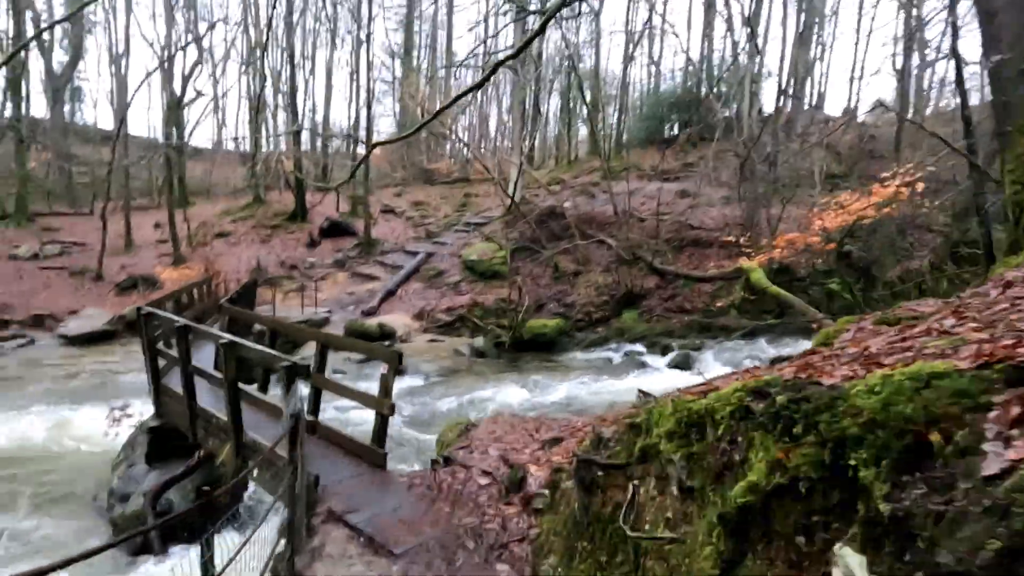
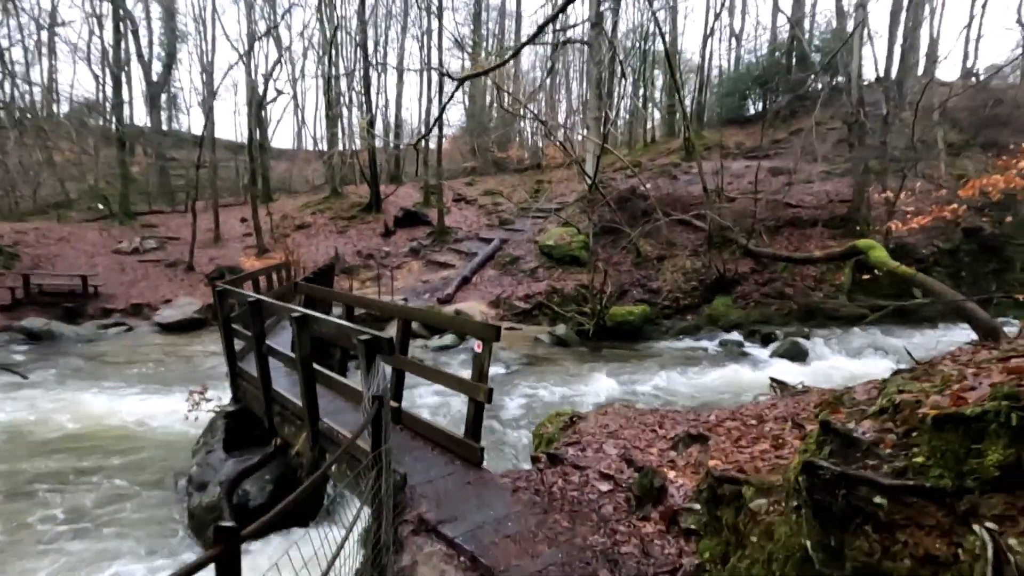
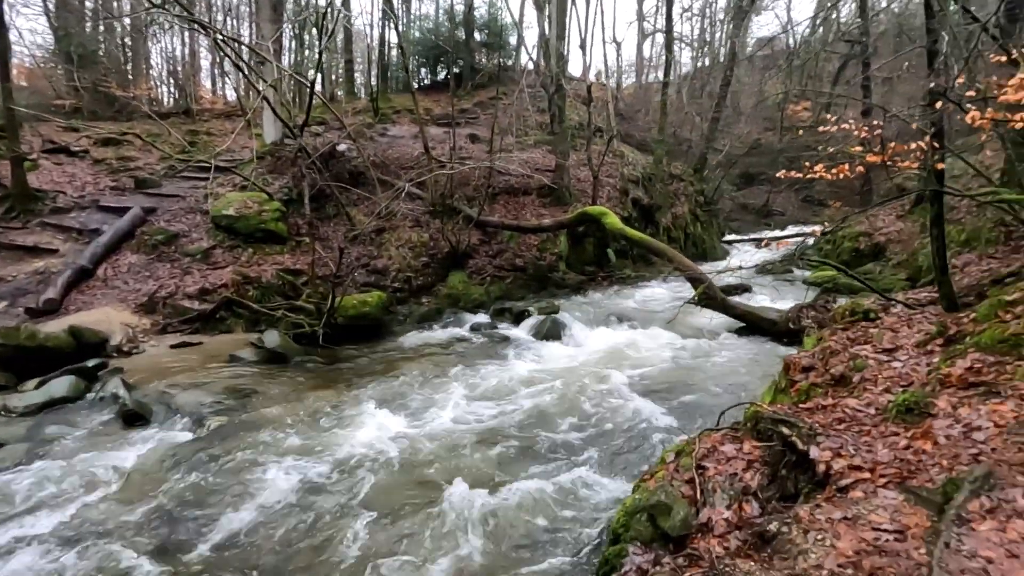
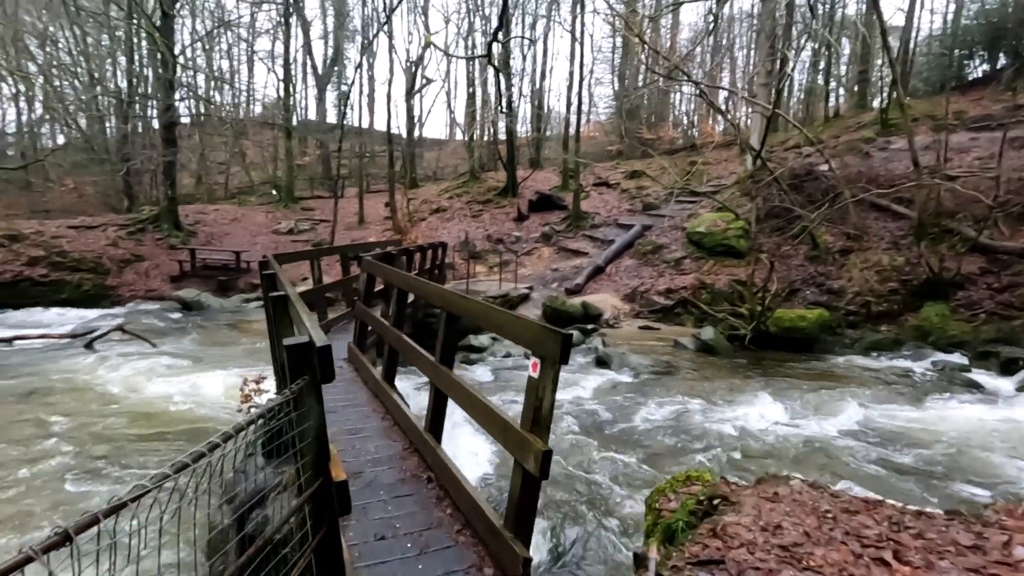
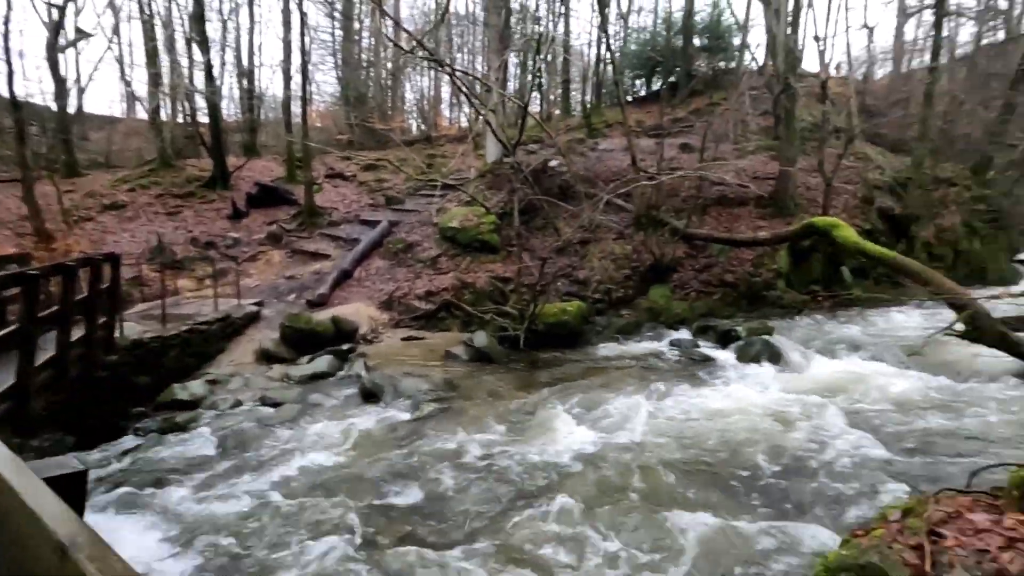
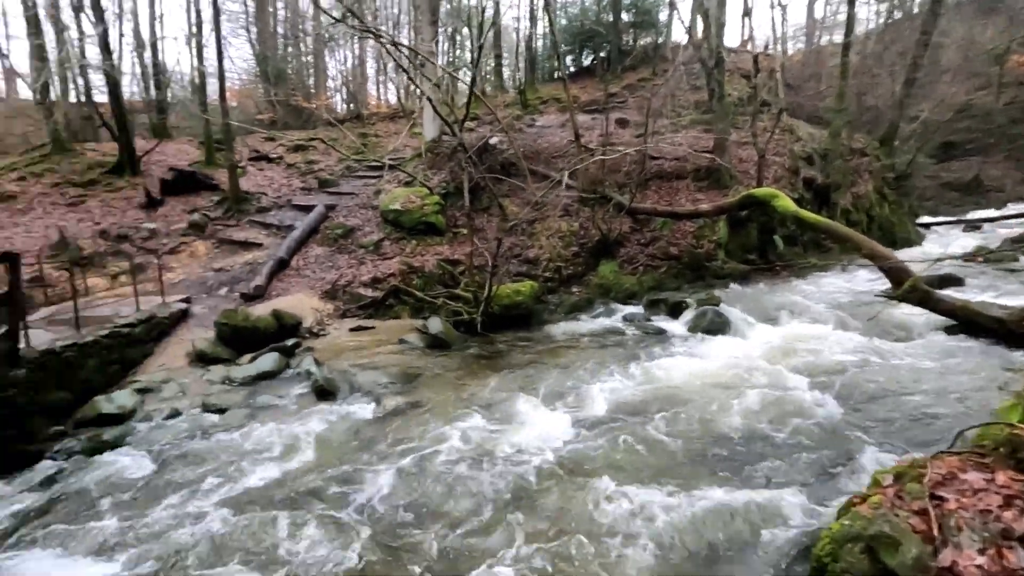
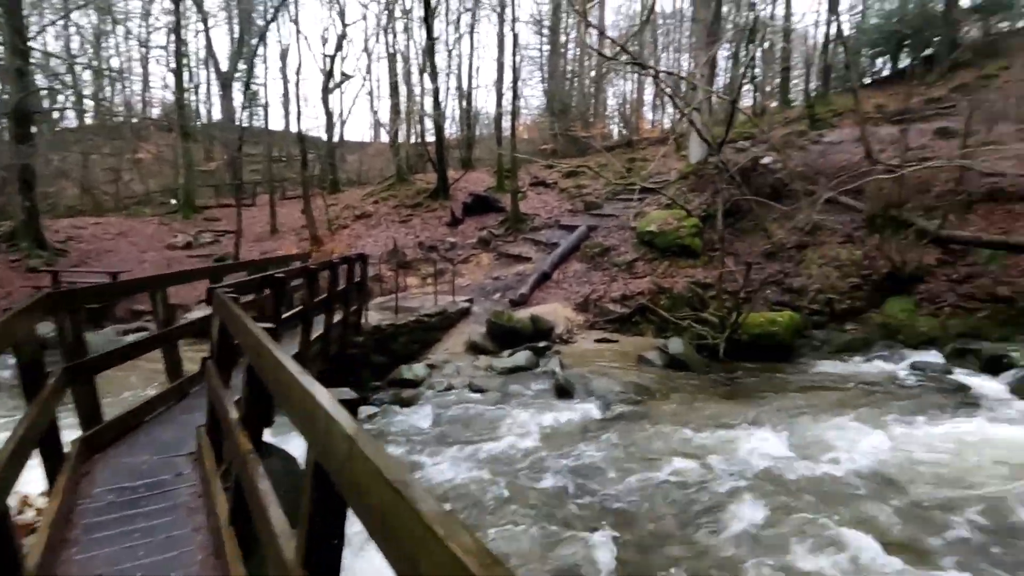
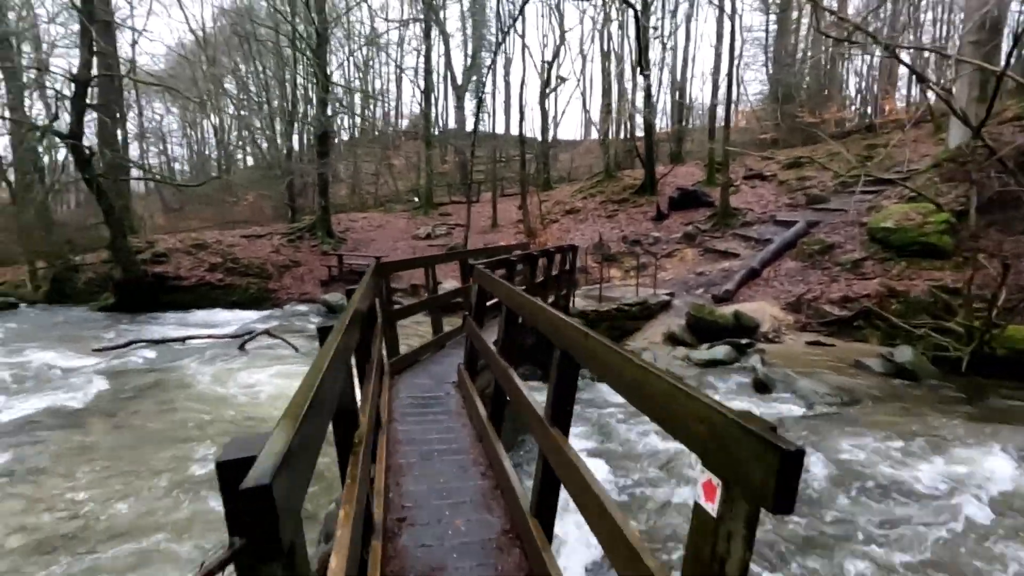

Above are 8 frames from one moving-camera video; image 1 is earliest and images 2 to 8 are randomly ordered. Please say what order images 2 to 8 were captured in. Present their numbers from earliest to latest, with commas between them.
2, 4, 8, 7, 5, 3, 6
